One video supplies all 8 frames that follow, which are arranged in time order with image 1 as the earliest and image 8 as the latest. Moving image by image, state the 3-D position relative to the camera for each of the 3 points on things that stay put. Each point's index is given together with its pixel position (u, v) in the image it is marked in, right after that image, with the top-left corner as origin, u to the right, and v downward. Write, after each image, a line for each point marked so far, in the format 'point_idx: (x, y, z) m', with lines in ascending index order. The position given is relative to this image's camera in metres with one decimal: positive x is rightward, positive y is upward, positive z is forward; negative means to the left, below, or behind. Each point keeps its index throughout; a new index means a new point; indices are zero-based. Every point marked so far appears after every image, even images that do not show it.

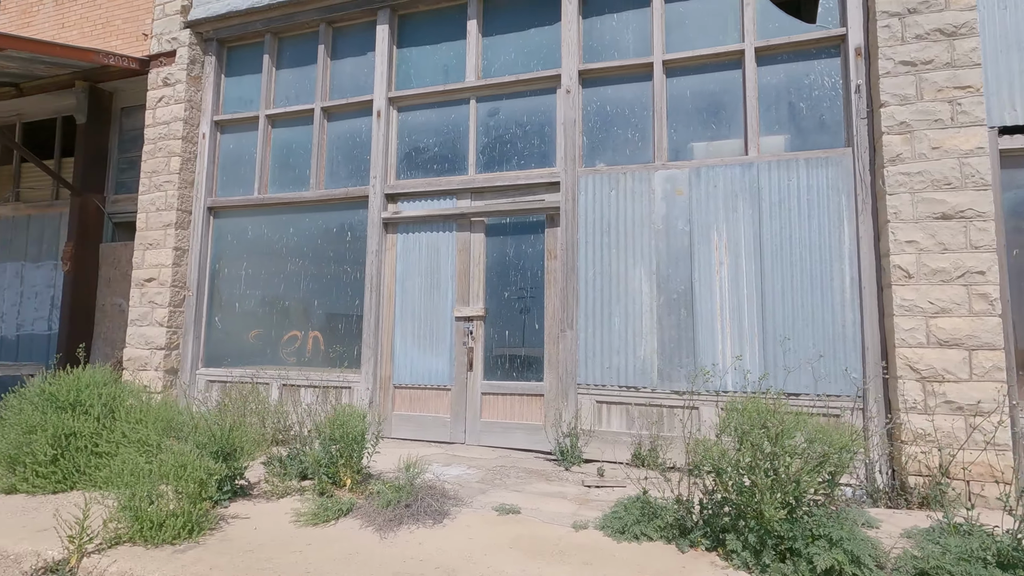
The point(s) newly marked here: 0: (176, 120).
0: (-4.0, +2.0, +6.3) m
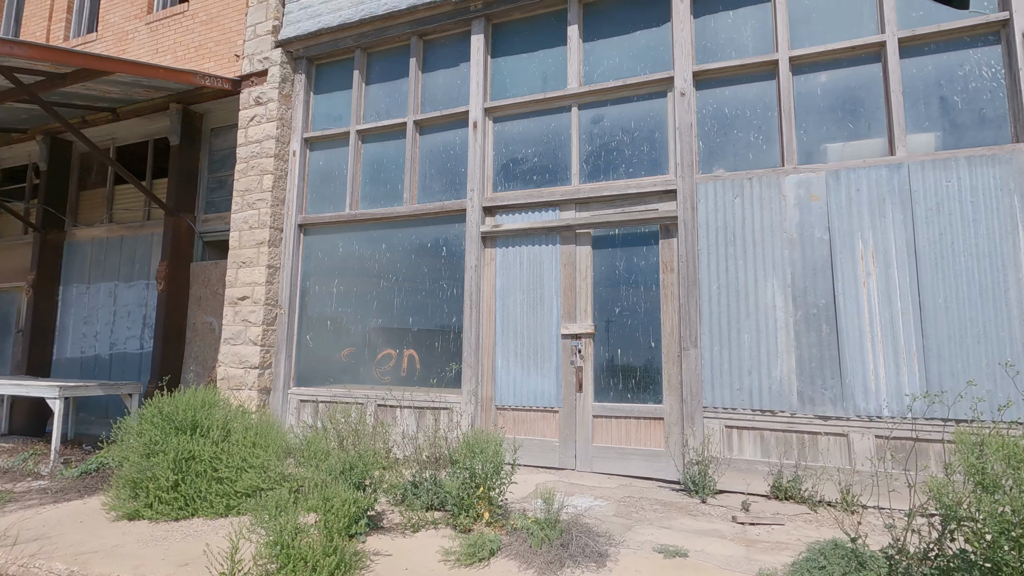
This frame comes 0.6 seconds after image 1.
0: (-2.9, +1.8, +6.3) m
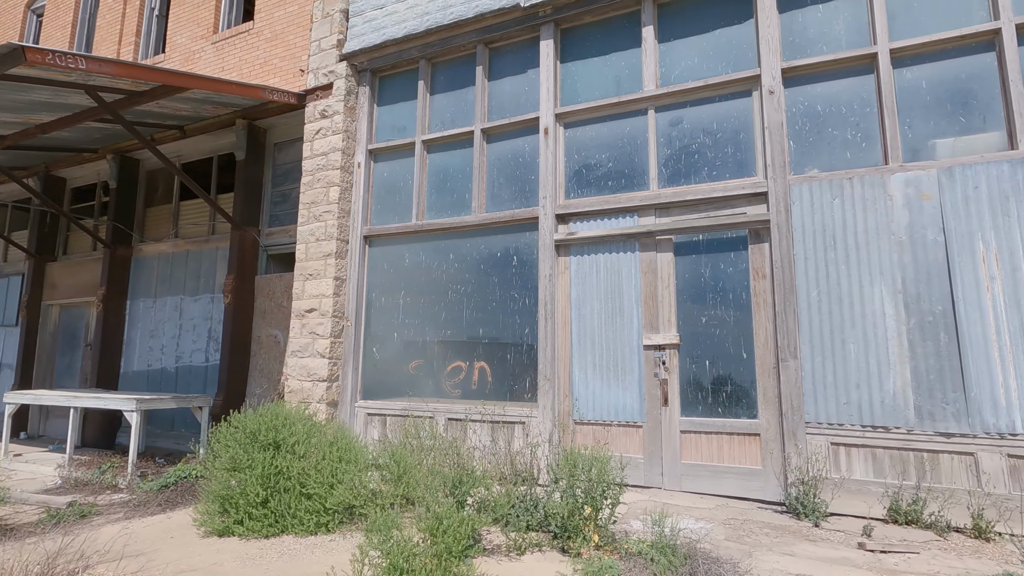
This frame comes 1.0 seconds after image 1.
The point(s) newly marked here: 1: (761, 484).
0: (-2.1, +1.6, +6.3) m
1: (+2.0, -1.6, +4.3) m
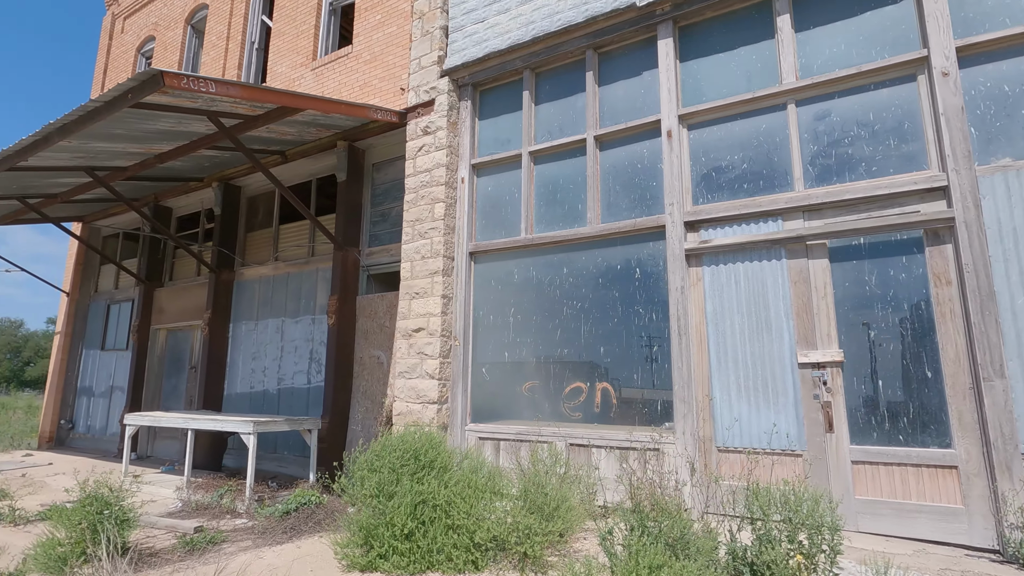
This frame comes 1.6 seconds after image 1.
0: (-0.9, +1.4, +6.2) m
1: (+3.0, -1.6, +3.6) m
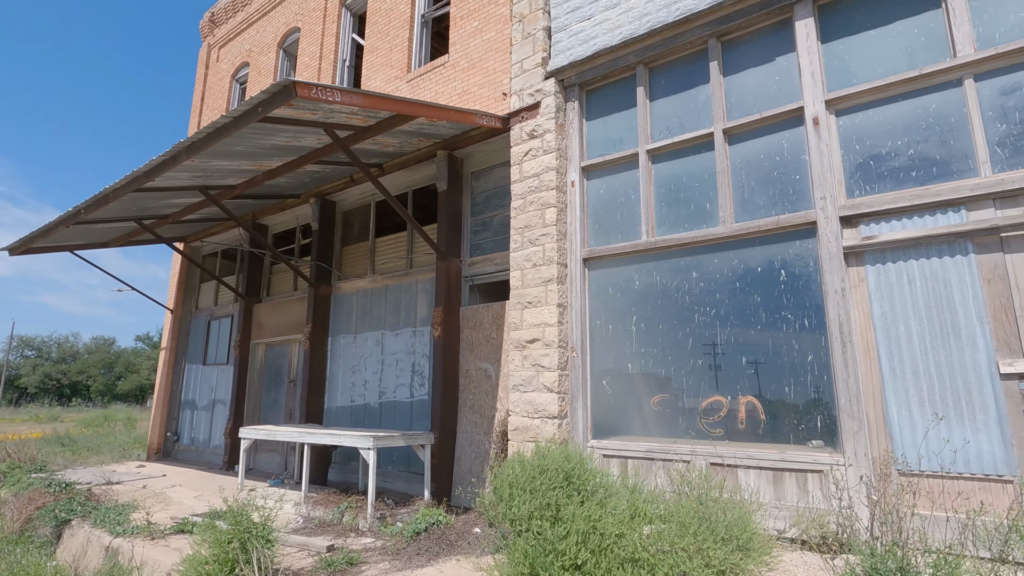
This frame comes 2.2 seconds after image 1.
0: (+0.4, +1.3, +6.0) m
1: (+4.1, -1.6, +2.9) m
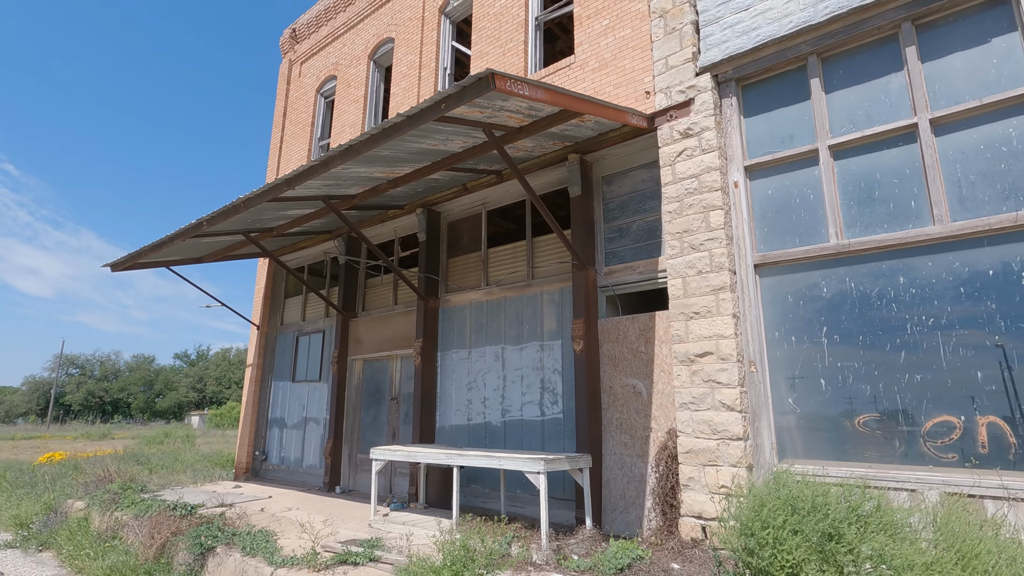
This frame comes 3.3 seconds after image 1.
0: (+2.0, +1.2, +5.6) m
1: (+5.6, -1.5, +2.3) m
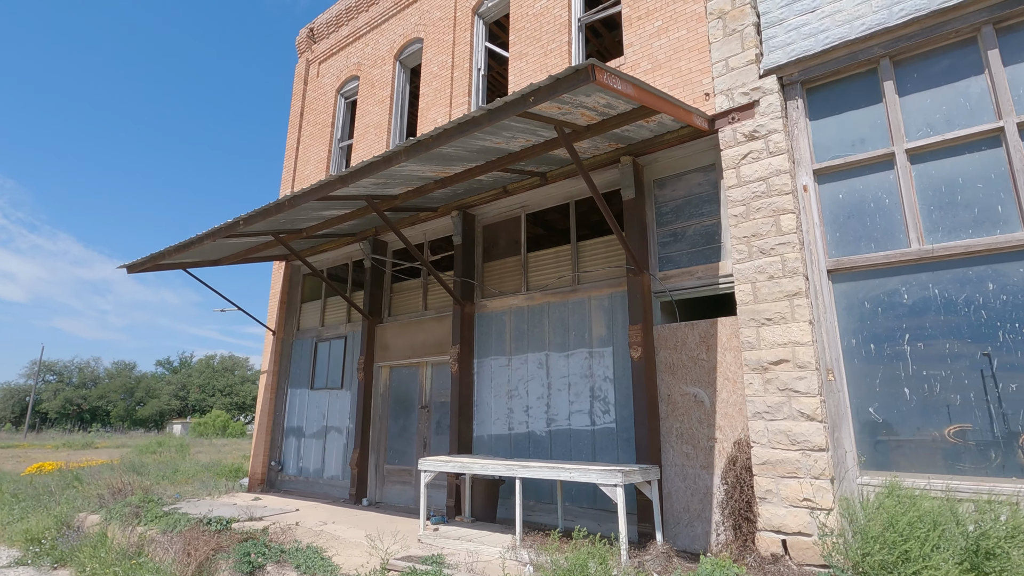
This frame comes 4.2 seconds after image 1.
0: (+2.7, +1.2, +5.4) m
1: (+6.3, -1.6, +2.2) m
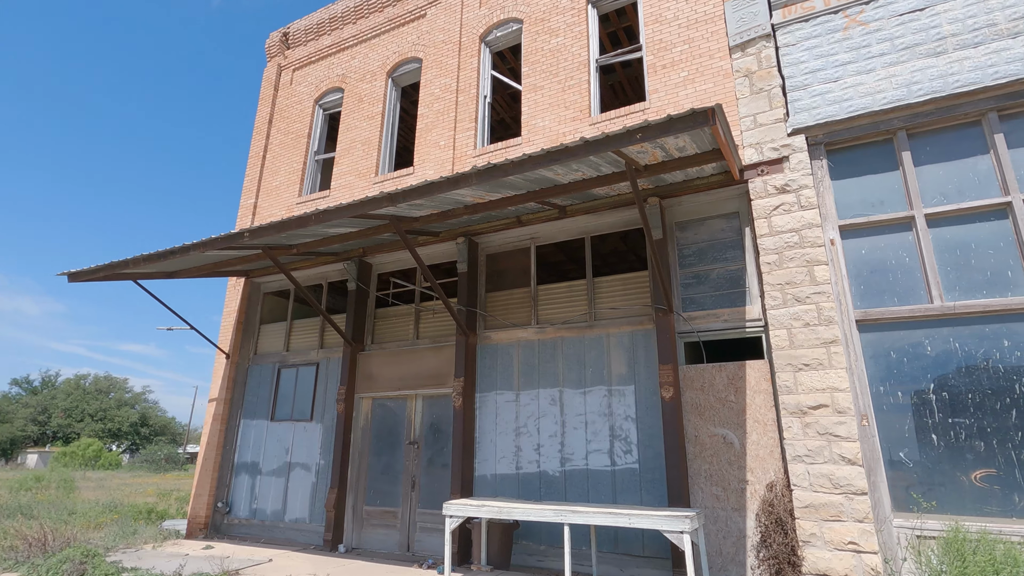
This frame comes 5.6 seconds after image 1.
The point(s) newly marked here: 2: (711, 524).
0: (+3.2, +0.7, +5.8) m
1: (+7.2, -2.1, +3.0) m
2: (+2.1, -2.5, +5.7) m
